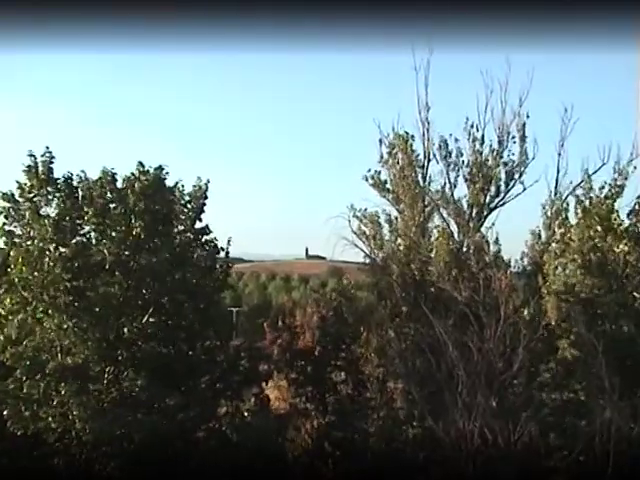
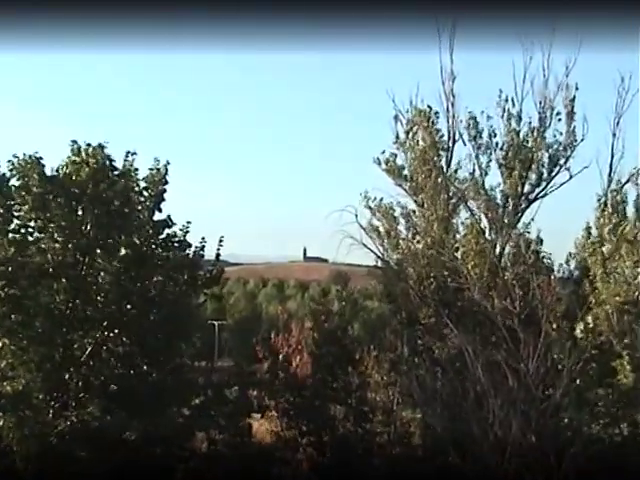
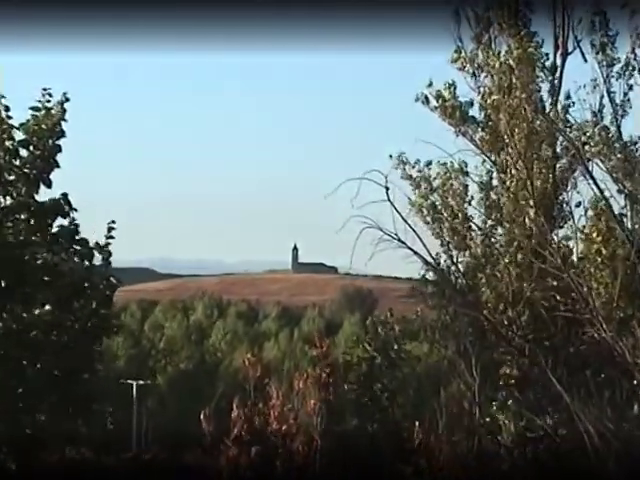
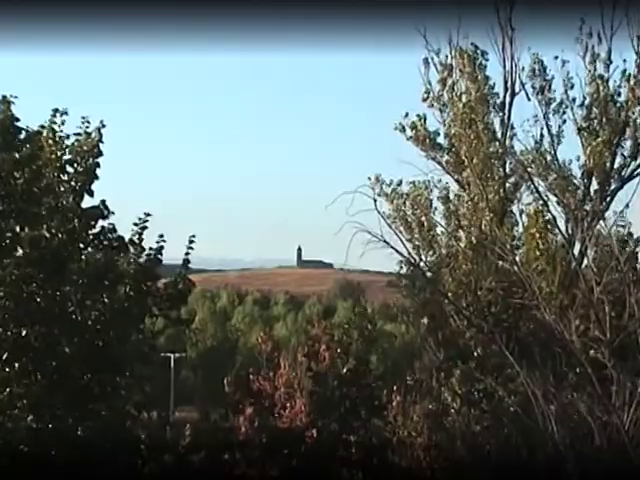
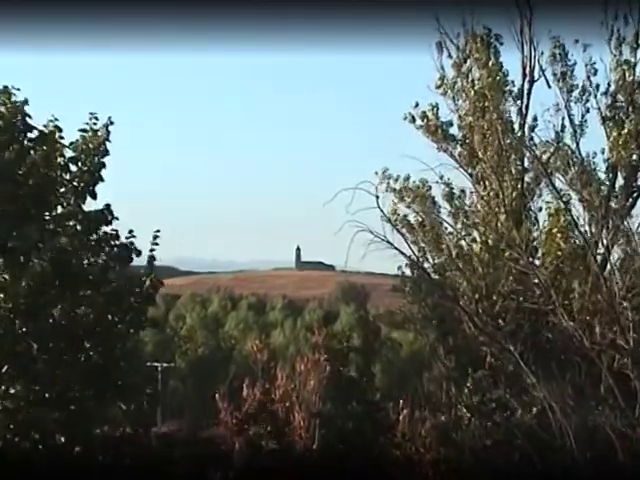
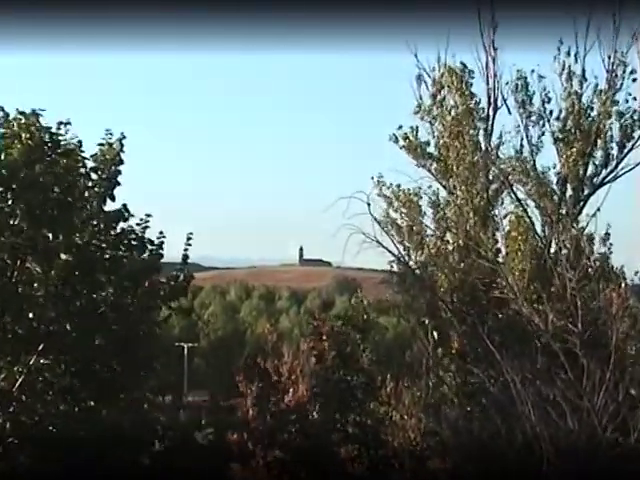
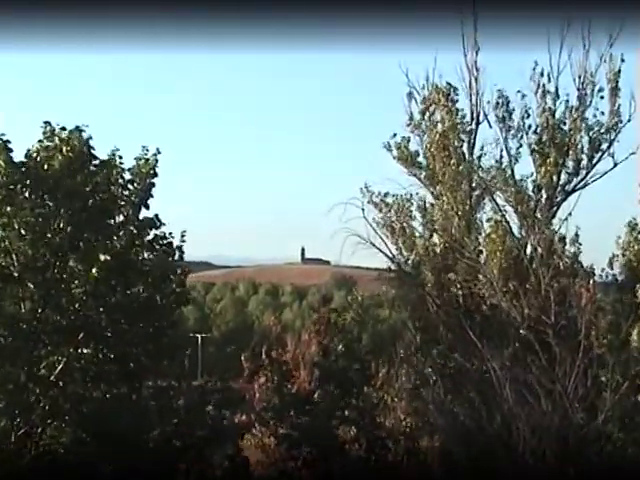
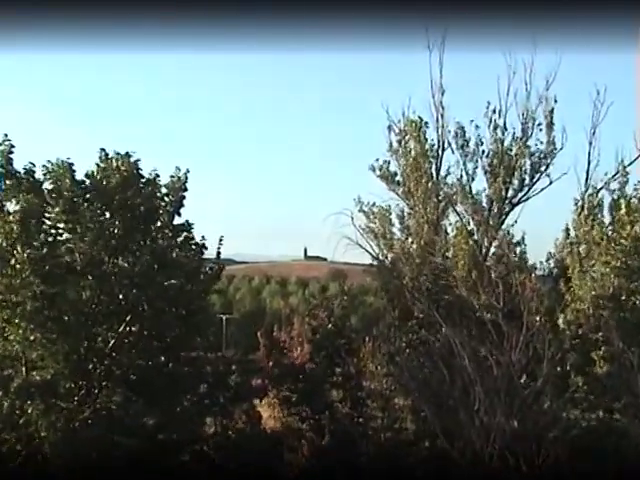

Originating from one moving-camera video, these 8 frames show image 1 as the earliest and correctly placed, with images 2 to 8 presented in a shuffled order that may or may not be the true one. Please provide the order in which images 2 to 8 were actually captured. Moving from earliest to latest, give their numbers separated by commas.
8, 2, 7, 6, 4, 5, 3
